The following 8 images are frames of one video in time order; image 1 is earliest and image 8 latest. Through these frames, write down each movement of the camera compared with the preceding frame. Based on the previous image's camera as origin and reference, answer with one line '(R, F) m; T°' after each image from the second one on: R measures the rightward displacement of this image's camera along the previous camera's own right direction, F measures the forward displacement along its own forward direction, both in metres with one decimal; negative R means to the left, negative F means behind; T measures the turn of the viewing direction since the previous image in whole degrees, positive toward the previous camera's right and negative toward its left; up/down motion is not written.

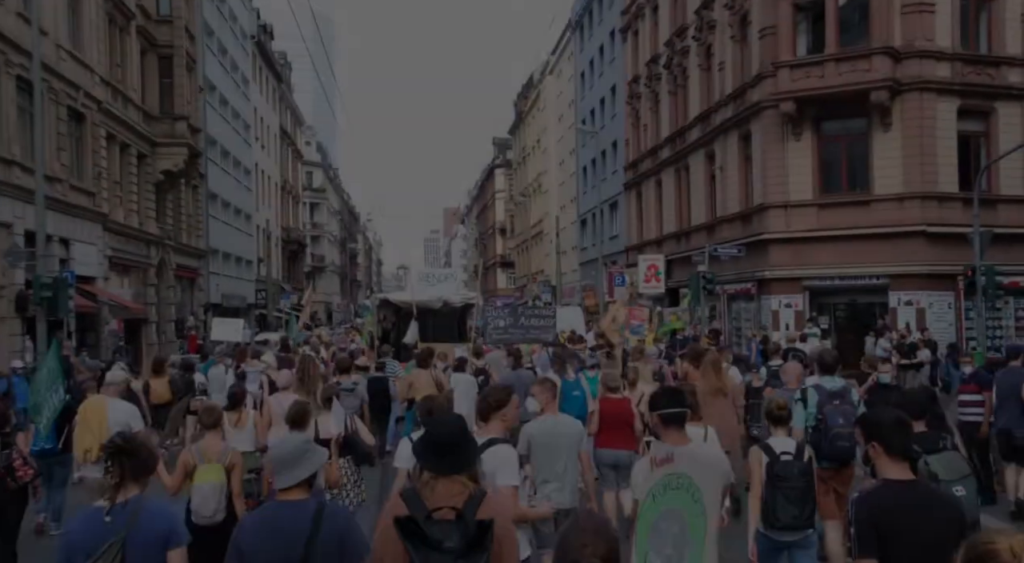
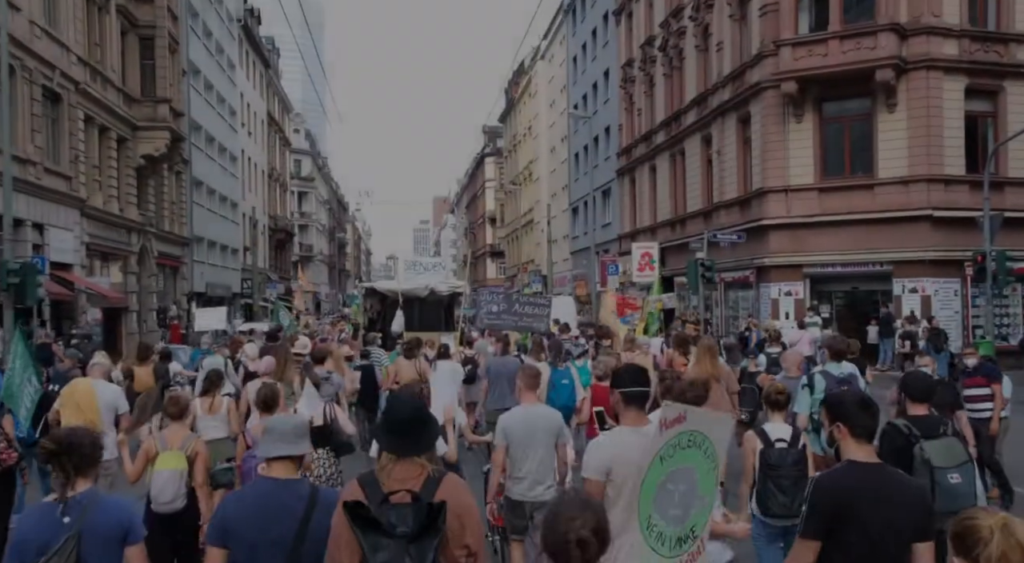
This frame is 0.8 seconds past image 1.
(-0.1, +0.8) m; +1°
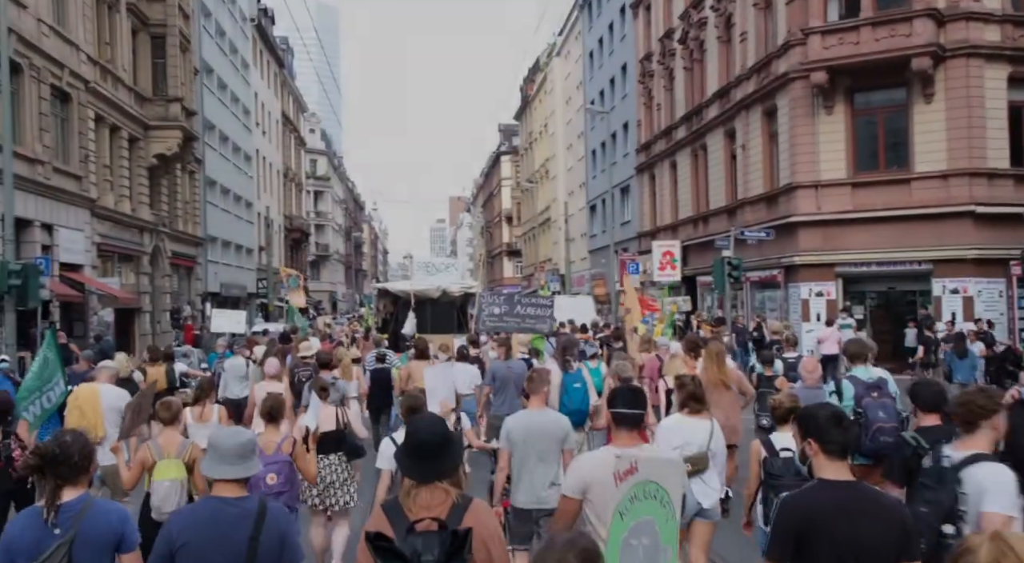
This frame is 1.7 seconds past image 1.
(-0.1, +0.7) m; -1°
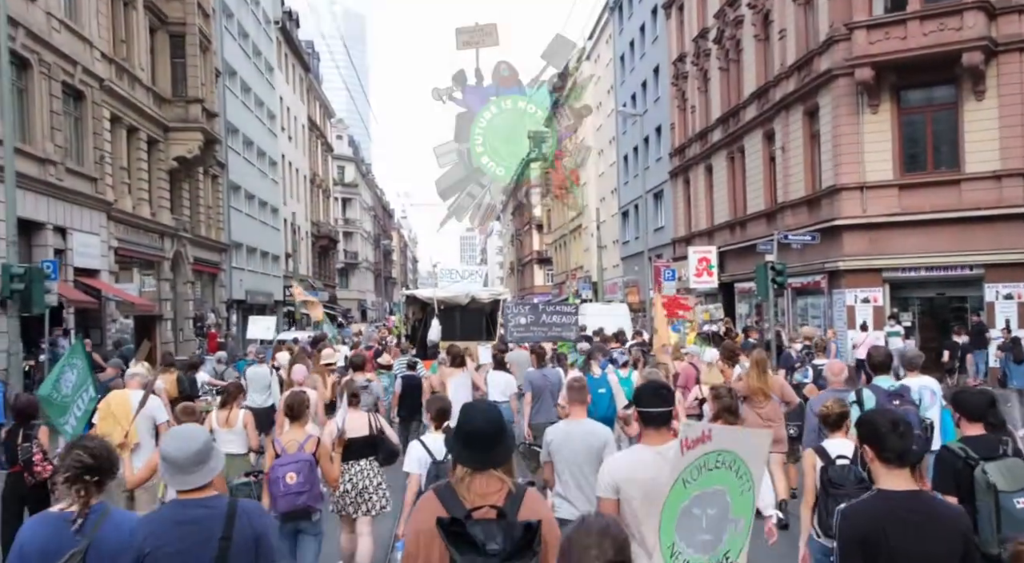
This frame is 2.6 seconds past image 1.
(+0.1, +1.0) m; -2°
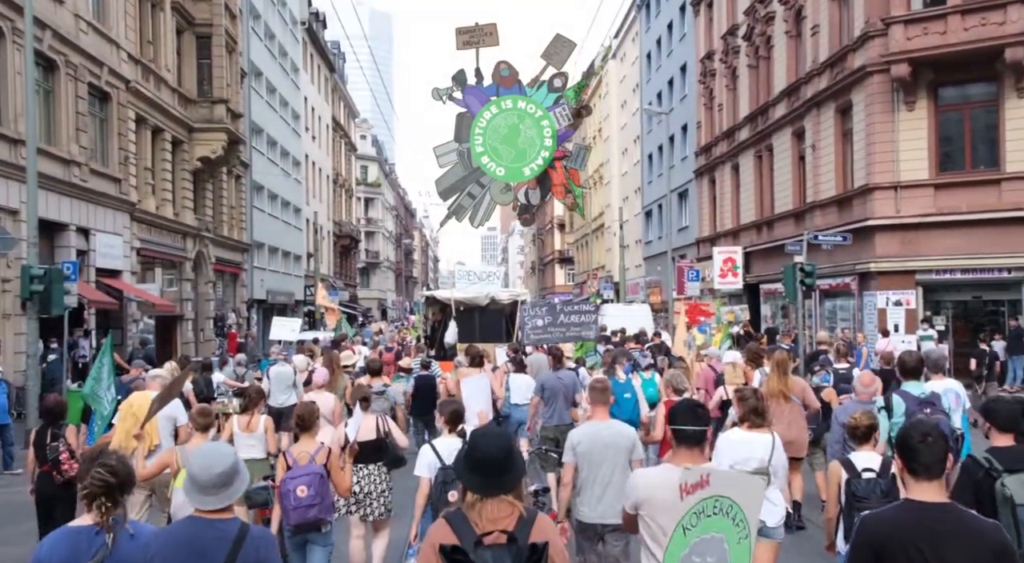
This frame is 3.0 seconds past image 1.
(-0.1, +0.3) m; -1°
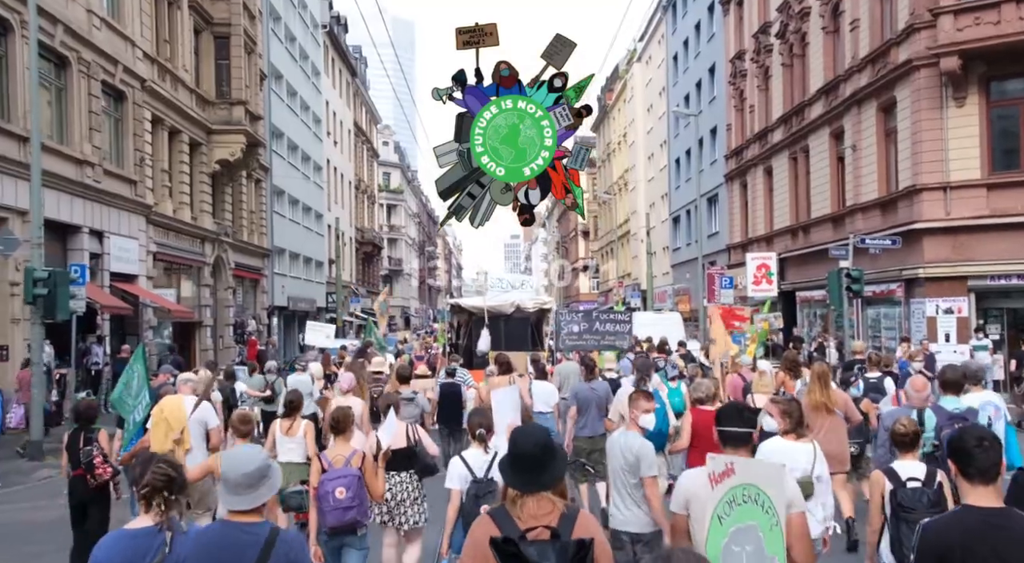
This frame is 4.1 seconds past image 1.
(-0.1, +0.9) m; -1°
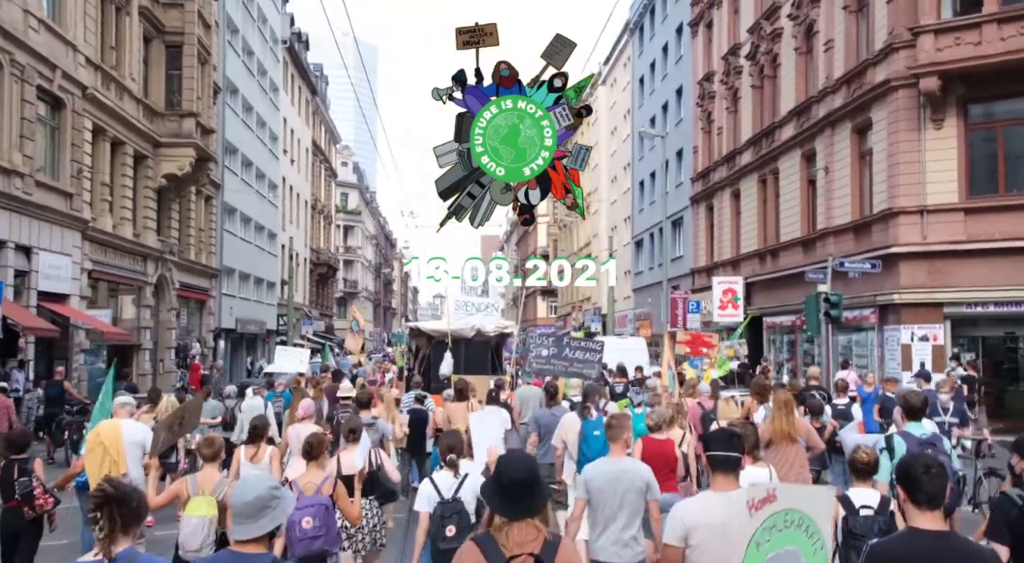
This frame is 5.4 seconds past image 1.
(-0.1, +1.1) m; +3°
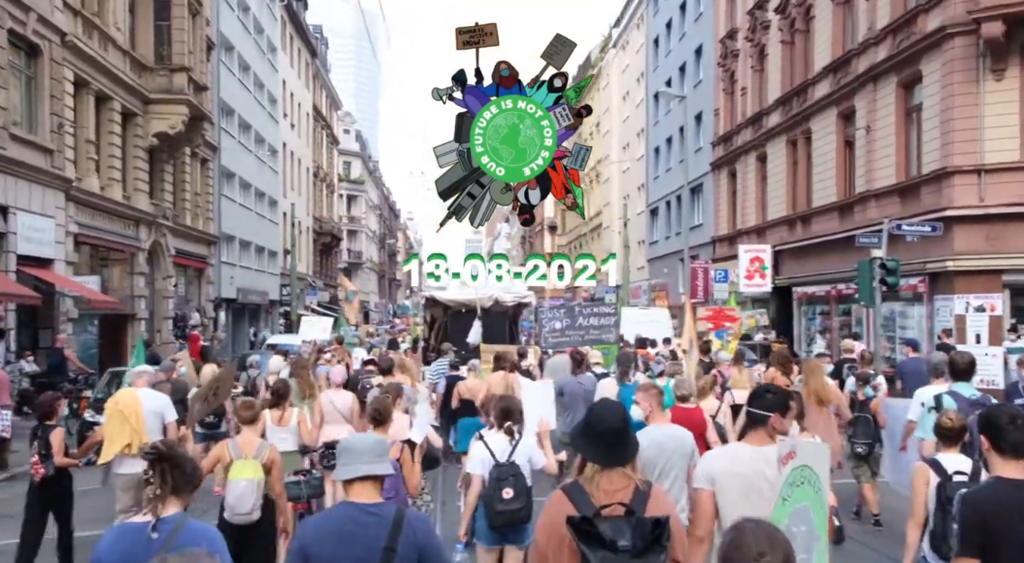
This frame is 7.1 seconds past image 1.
(-0.3, +1.6) m; 0°
